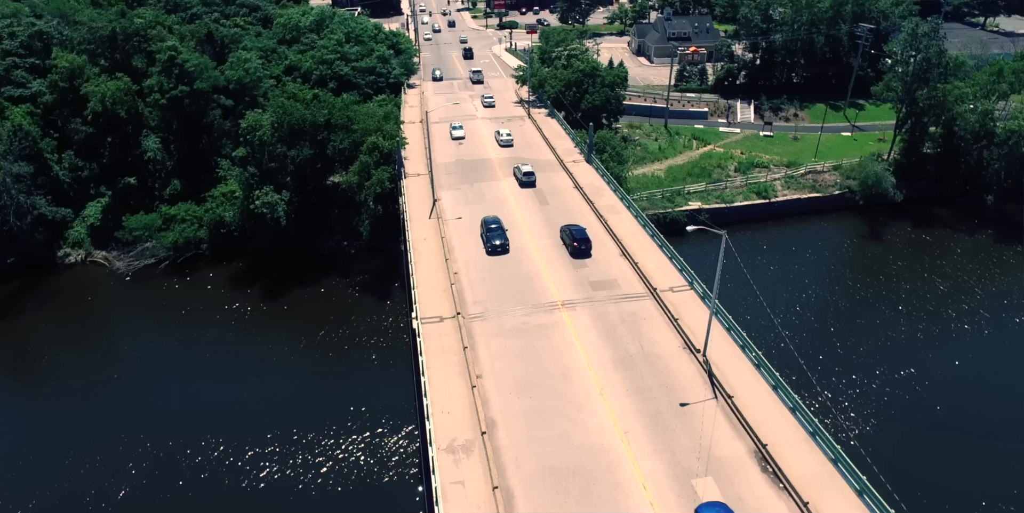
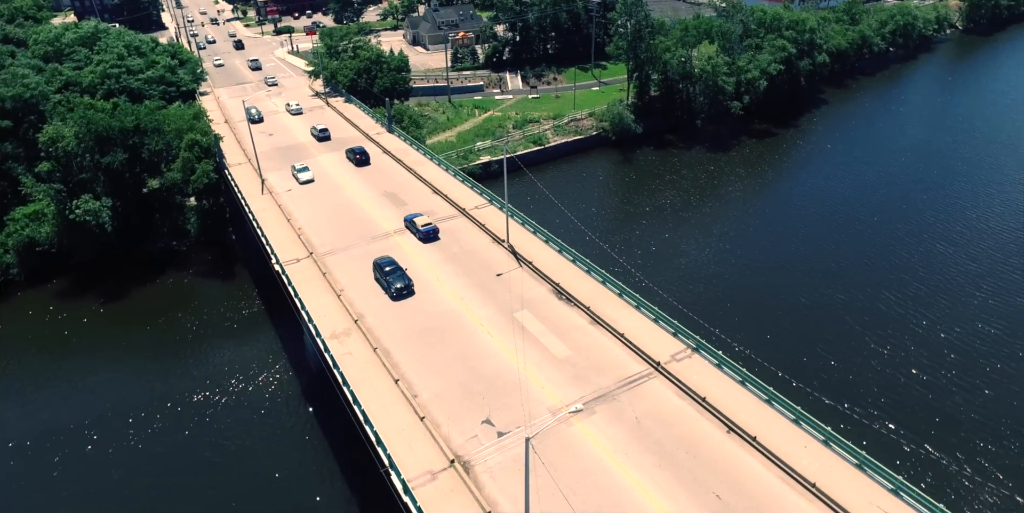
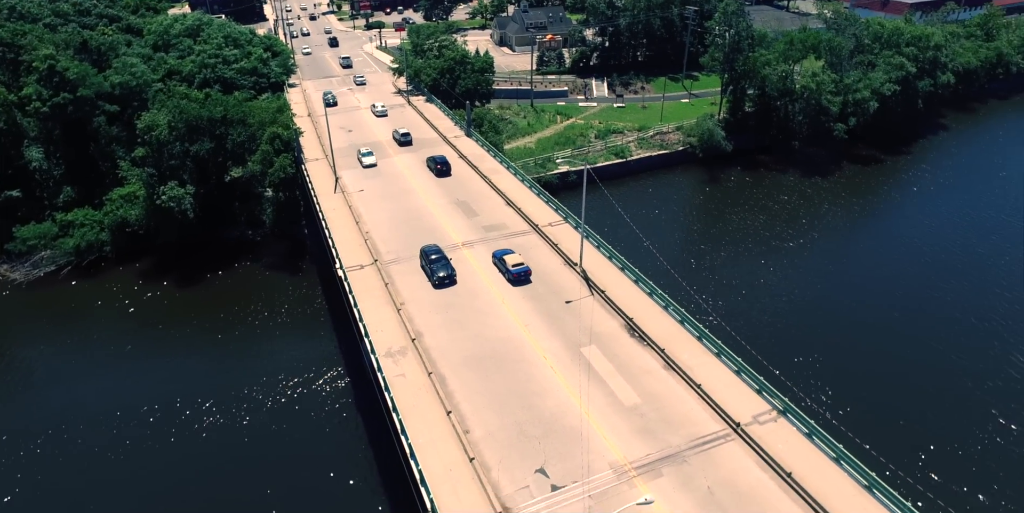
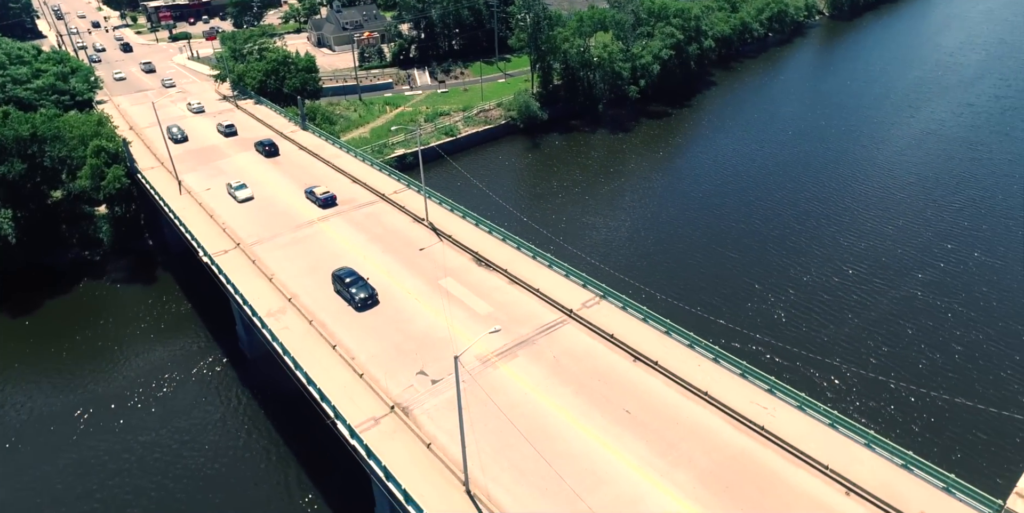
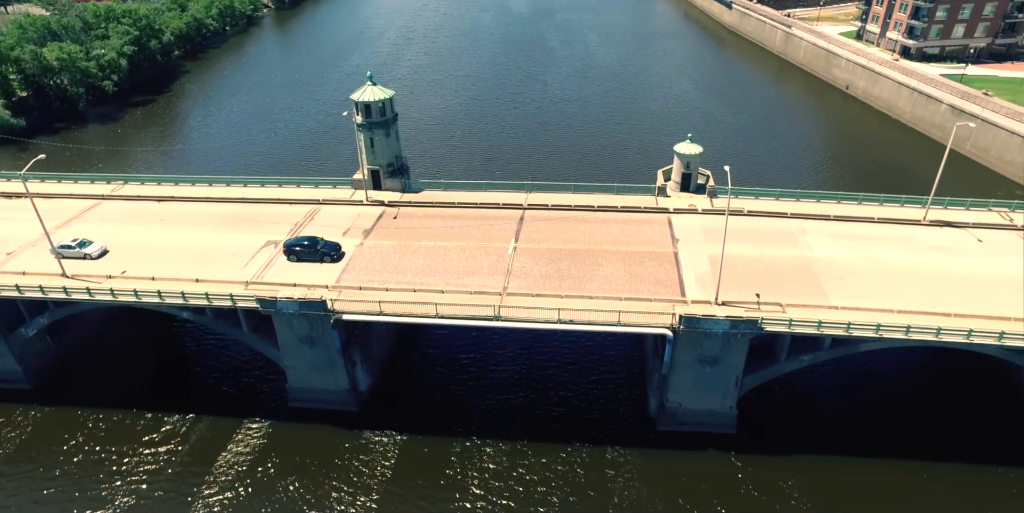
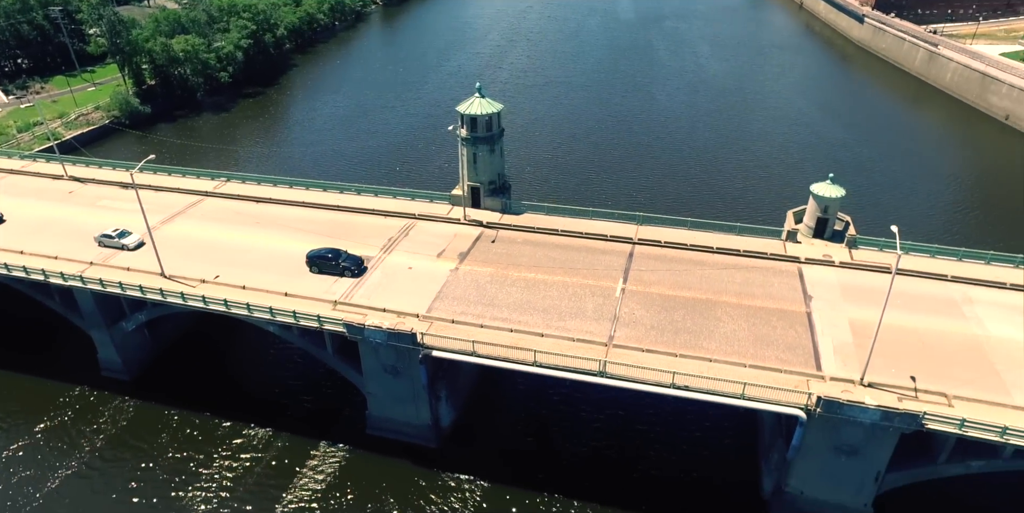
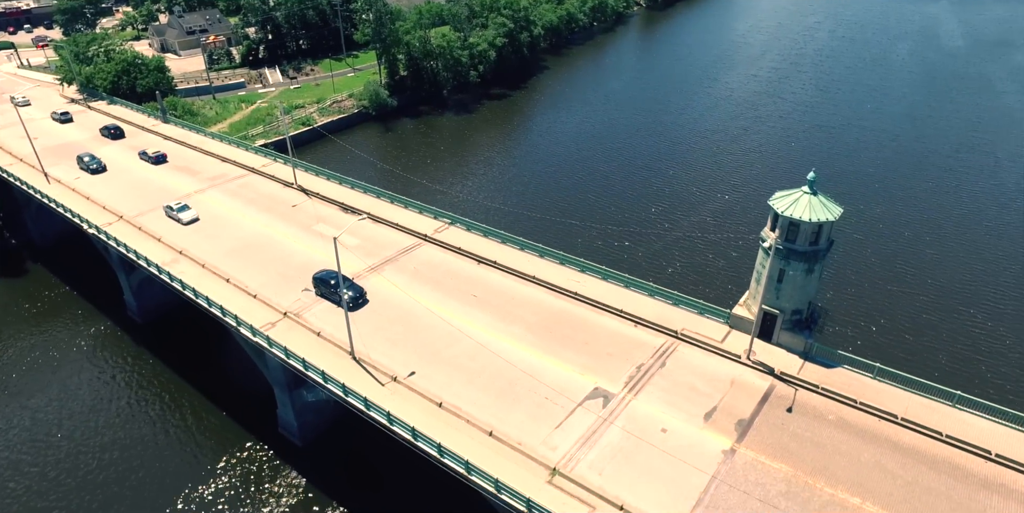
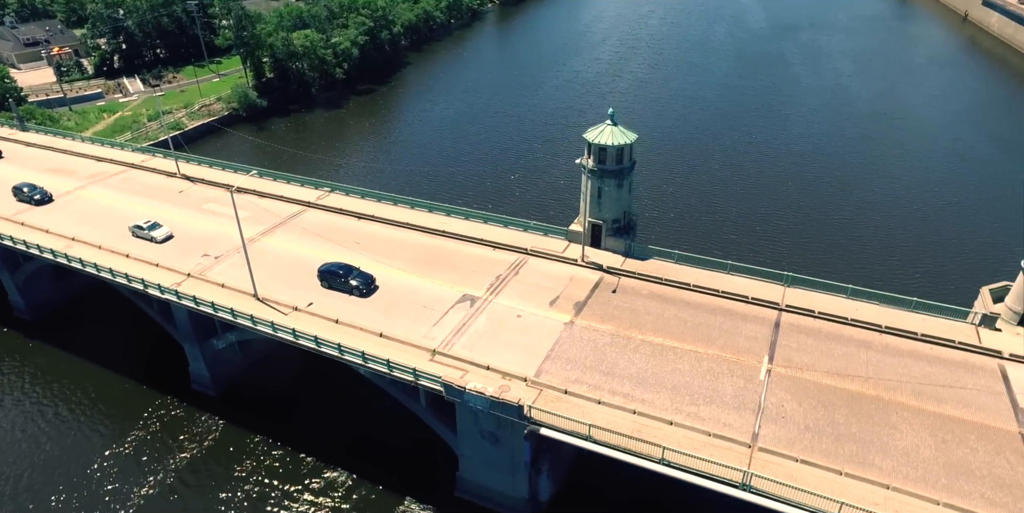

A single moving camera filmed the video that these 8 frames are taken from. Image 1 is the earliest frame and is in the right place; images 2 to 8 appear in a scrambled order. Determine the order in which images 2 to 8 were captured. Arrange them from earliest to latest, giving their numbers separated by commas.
3, 2, 4, 7, 8, 6, 5
